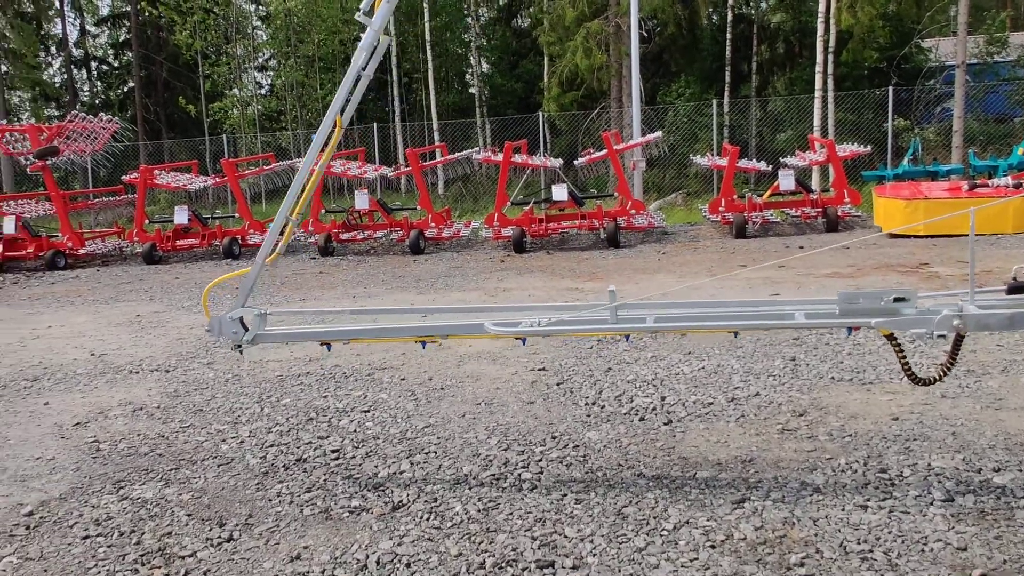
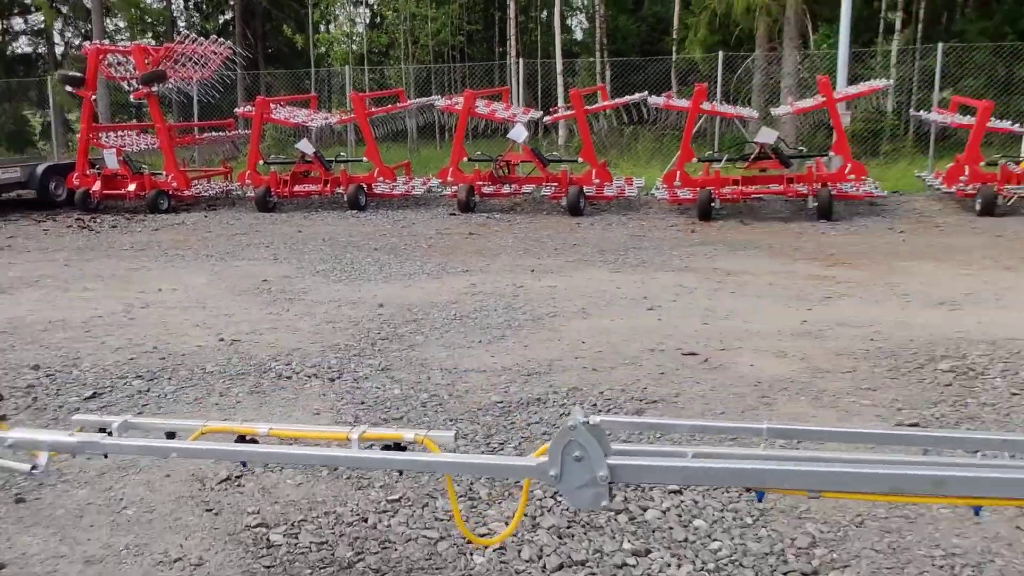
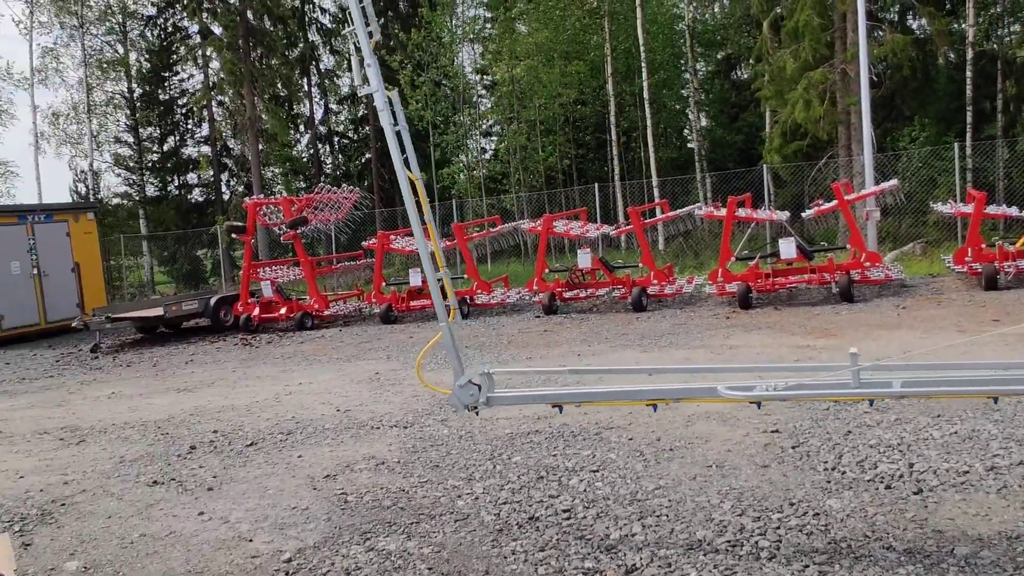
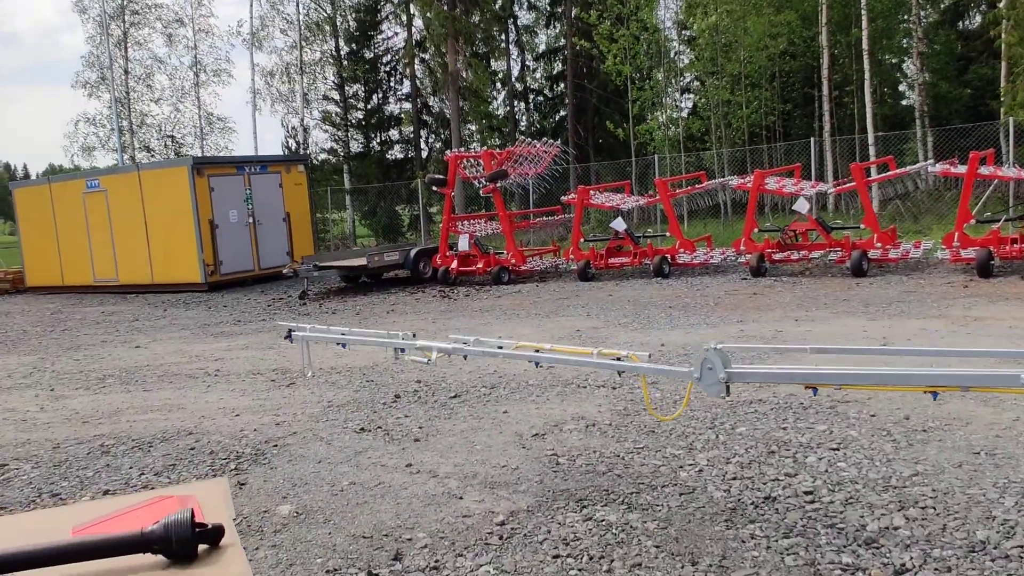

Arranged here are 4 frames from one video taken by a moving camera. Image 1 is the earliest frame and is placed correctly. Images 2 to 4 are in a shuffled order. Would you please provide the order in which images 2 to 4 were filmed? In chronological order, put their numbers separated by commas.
3, 4, 2
